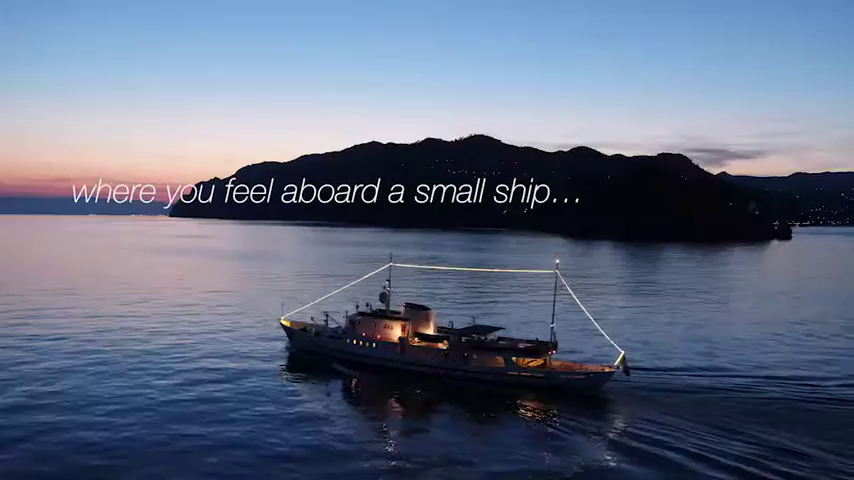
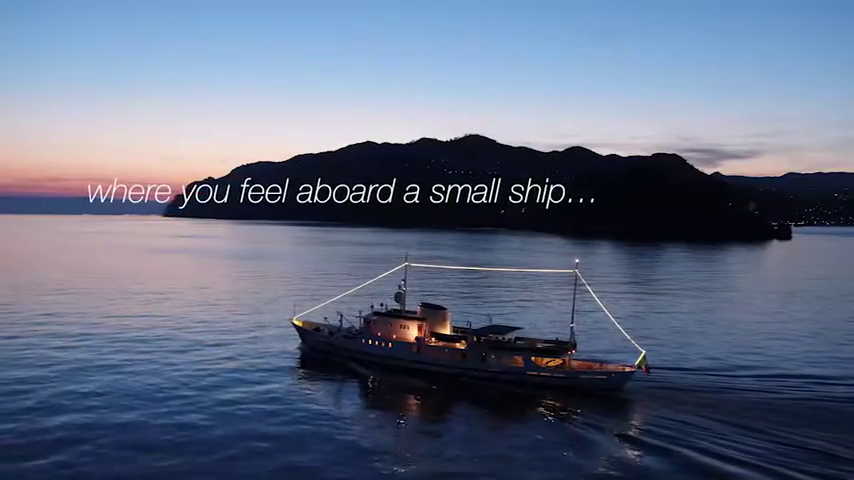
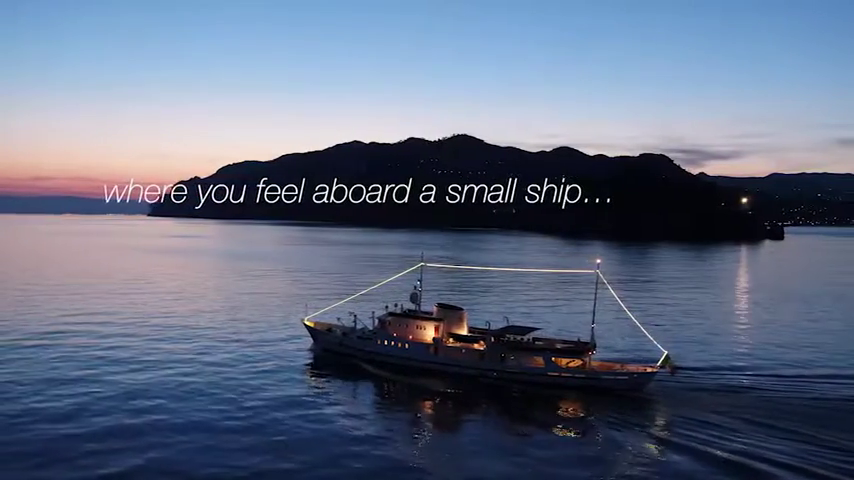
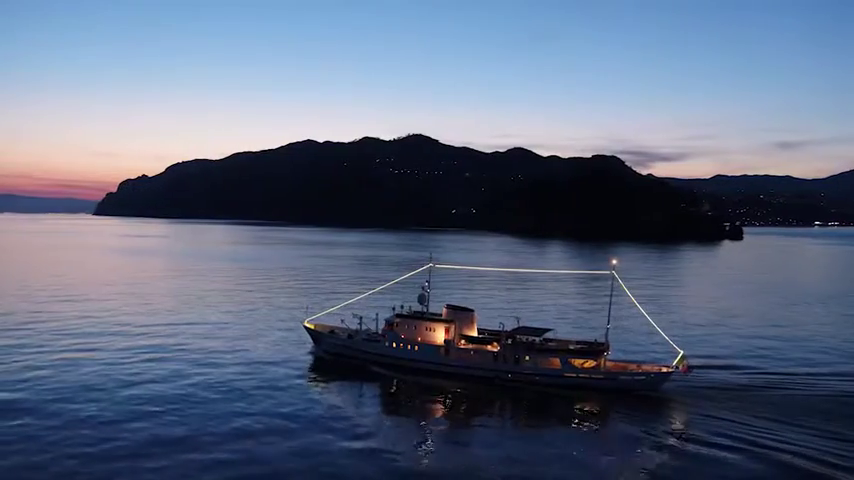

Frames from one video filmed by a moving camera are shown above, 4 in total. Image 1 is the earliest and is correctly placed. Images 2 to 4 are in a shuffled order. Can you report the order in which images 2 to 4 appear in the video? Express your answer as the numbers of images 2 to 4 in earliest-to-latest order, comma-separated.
2, 3, 4
